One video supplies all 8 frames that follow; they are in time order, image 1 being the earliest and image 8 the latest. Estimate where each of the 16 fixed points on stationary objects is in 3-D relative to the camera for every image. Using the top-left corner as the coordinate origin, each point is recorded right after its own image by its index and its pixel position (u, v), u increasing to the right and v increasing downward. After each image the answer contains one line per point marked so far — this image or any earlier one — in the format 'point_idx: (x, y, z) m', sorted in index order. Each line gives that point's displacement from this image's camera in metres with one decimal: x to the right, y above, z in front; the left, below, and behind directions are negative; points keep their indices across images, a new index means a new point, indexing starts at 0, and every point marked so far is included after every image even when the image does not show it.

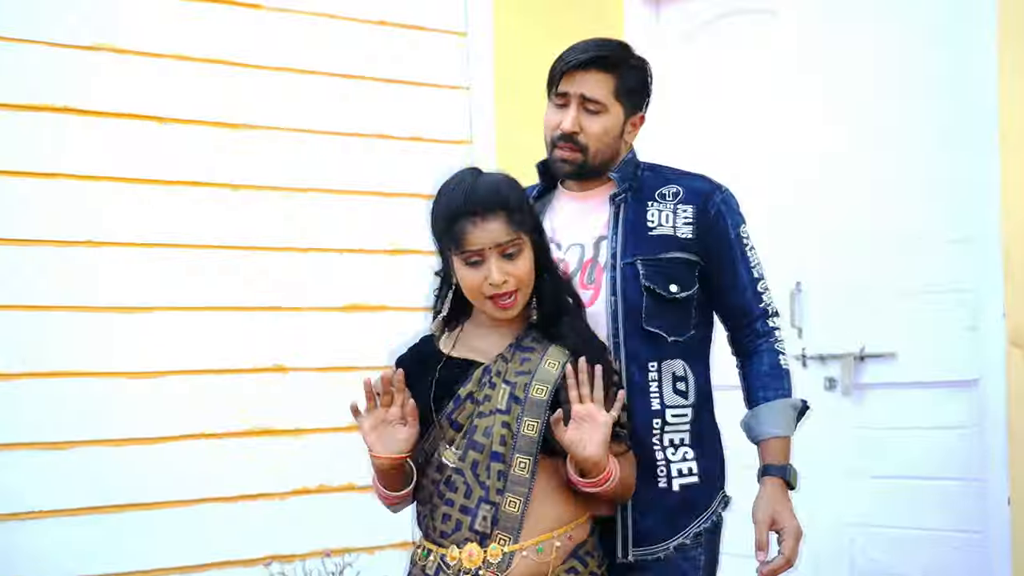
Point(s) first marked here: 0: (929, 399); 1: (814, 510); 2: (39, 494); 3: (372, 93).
0: (+0.9, -0.2, +3.1) m
1: (+0.7, -0.5, +3.4) m
2: (-1.0, -0.4, +2.9) m
3: (-0.3, +0.5, +3.4) m
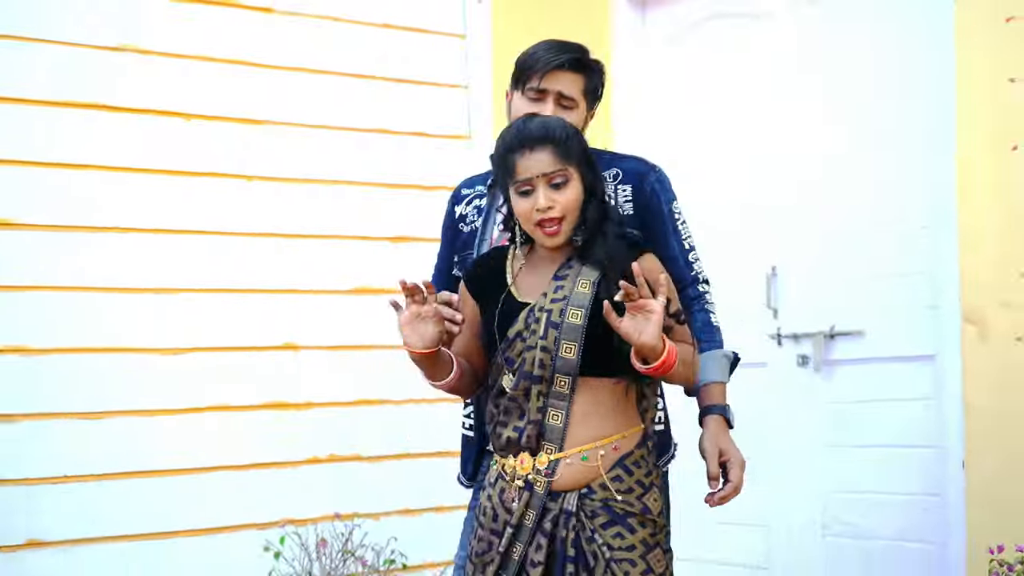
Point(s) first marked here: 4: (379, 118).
0: (+0.9, -0.2, +3.3) m
1: (+0.7, -0.5, +3.6) m
2: (-1.0, -0.4, +3.1) m
3: (-0.4, +0.5, +3.7) m
4: (-0.4, +0.4, +3.7) m
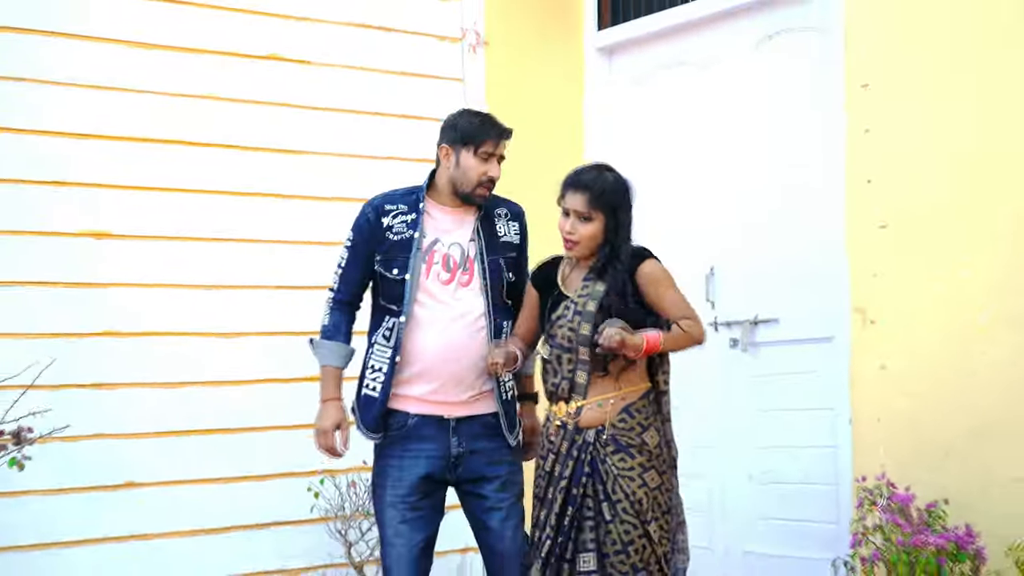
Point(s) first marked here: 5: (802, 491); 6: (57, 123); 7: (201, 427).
0: (+0.8, -0.2, +4.2) m
1: (+0.7, -0.5, +4.5) m
2: (-1.0, -0.4, +4.0) m
3: (-0.4, +0.5, +4.6) m
4: (-0.4, +0.4, +4.6) m
5: (+0.8, -0.6, +4.2) m
6: (-1.3, +0.5, +3.9) m
7: (-0.9, -0.4, +4.1) m
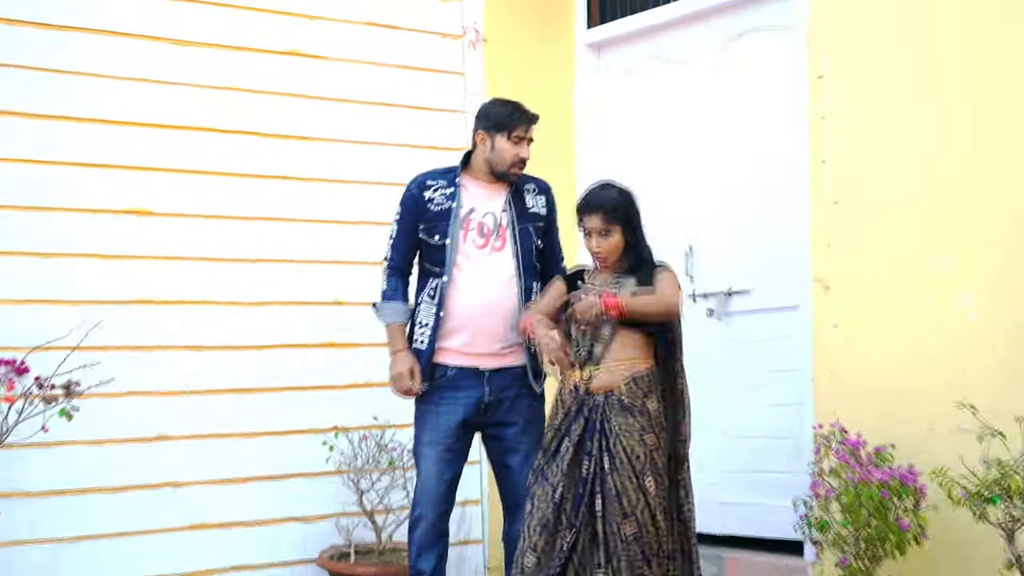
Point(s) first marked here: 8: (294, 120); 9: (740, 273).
0: (+0.8, -0.1, +4.6) m
1: (+0.7, -0.4, +5.0) m
2: (-1.0, -0.3, +4.5) m
3: (-0.4, +0.6, +5.0) m
4: (-0.4, +0.5, +5.0) m
5: (+0.8, -0.5, +4.6) m
6: (-1.3, +0.5, +4.4) m
7: (-0.9, -0.3, +4.5) m
8: (-0.7, +0.6, +4.8) m
9: (+0.8, 0.0, +4.8) m
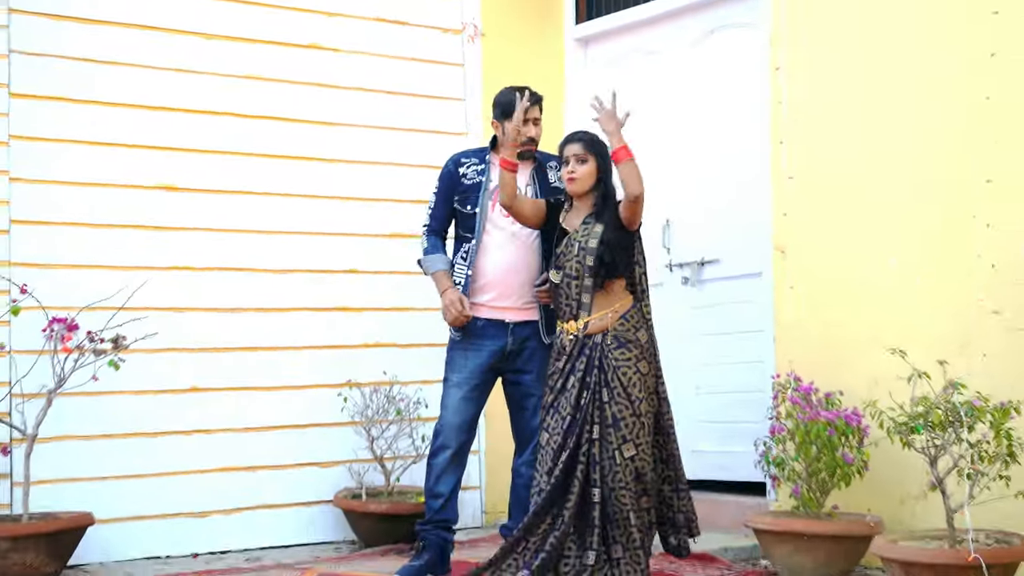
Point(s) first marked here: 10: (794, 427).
0: (+0.8, 0.0, +5.2) m
1: (+0.6, -0.3, +5.5) m
2: (-1.0, -0.2, +5.0) m
3: (-0.4, +0.7, +5.6) m
4: (-0.4, +0.6, +5.6) m
5: (+0.8, -0.4, +5.2) m
6: (-1.3, +0.6, +4.9) m
7: (-0.9, -0.2, +5.1) m
8: (-0.7, +0.7, +5.3) m
9: (+0.7, +0.2, +5.3) m
10: (+0.8, -0.4, +4.3) m
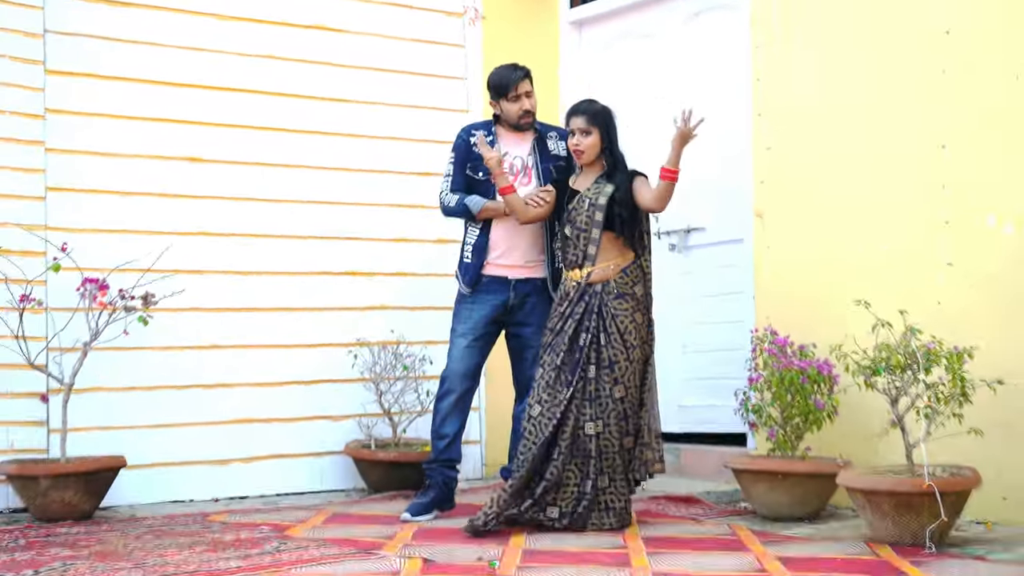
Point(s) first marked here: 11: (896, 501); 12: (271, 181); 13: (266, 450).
0: (+0.8, +0.1, +5.6) m
1: (+0.6, -0.1, +5.9) m
2: (-1.0, 0.0, +5.4) m
3: (-0.4, +0.9, +5.9) m
4: (-0.4, +0.8, +5.9) m
5: (+0.8, -0.3, +5.5) m
6: (-1.3, +0.8, +5.3) m
7: (-0.9, -0.1, +5.5) m
8: (-0.7, +0.8, +5.7) m
9: (+0.7, +0.3, +5.7) m
10: (+0.8, -0.3, +4.7) m
11: (+1.1, -0.6, +4.0) m
12: (-0.9, +0.4, +5.5) m
13: (-0.9, -0.6, +5.4) m
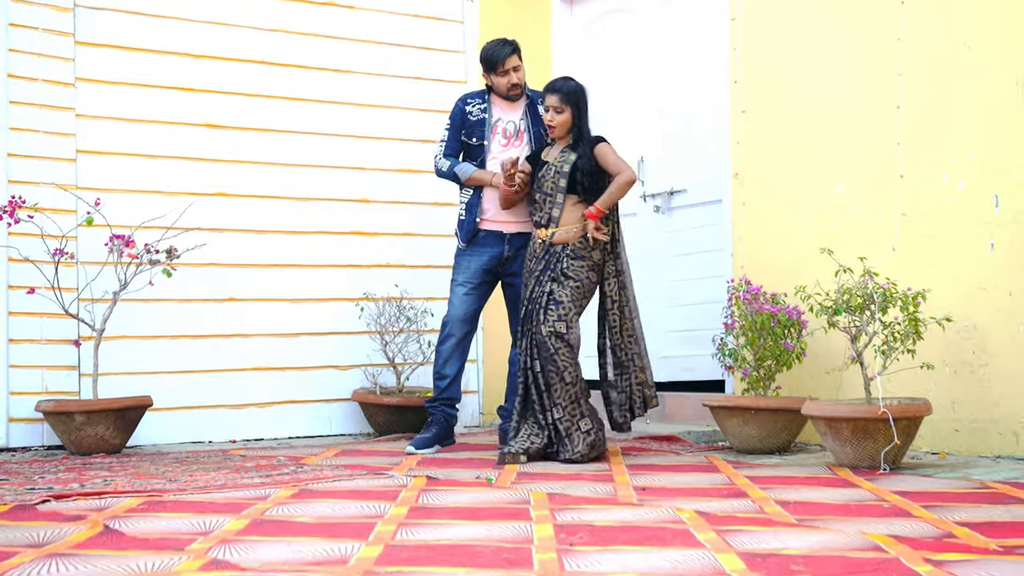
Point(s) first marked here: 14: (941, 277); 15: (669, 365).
0: (+0.8, +0.3, +6.0) m
1: (+0.6, +0.1, +6.3) m
2: (-1.1, +0.1, +5.8) m
3: (-0.4, +1.0, +6.4) m
4: (-0.4, +1.0, +6.4) m
5: (+0.8, -0.1, +6.0) m
6: (-1.3, +1.0, +5.7) m
7: (-0.9, +0.1, +5.9) m
8: (-0.8, +1.0, +6.1) m
9: (+0.7, +0.5, +6.1) m
10: (+0.8, -0.1, +5.1) m
11: (+1.1, -0.4, +4.4) m
12: (-0.9, +0.6, +5.9) m
13: (-1.0, -0.4, +5.9) m
14: (+1.4, 0.0, +4.7) m
15: (+0.7, -0.3, +6.2) m
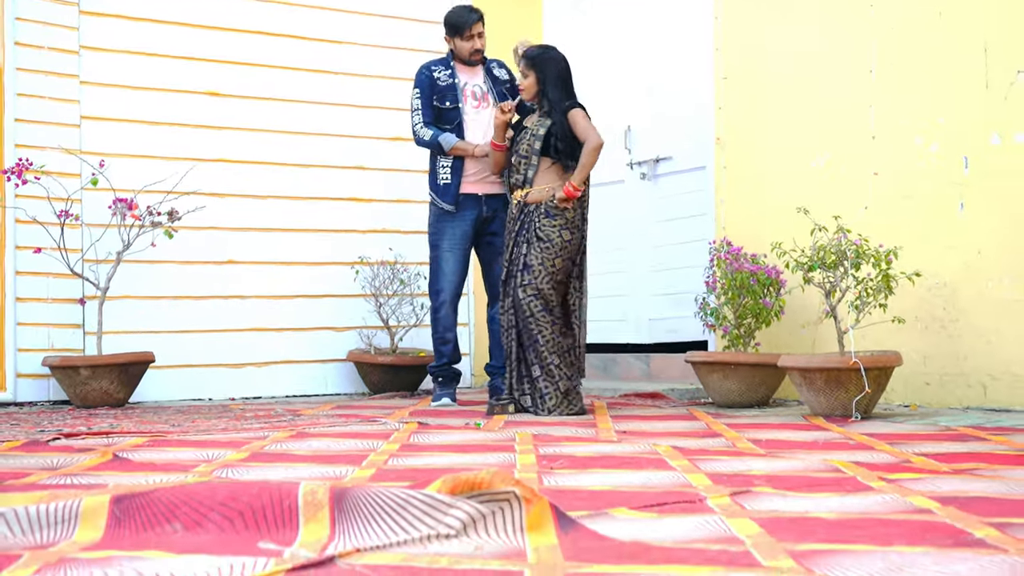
0: (+0.7, +0.5, +6.2) m
1: (+0.6, +0.2, +6.5) m
2: (-1.1, +0.3, +6.0) m
3: (-0.5, +1.2, +6.5) m
4: (-0.5, +1.1, +6.5) m
5: (+0.8, +0.1, +6.2) m
6: (-1.3, +1.1, +5.9) m
7: (-1.0, +0.3, +6.1) m
8: (-0.8, +1.1, +6.3) m
9: (+0.7, +0.6, +6.3) m
10: (+0.8, 0.0, +5.3) m
11: (+1.0, -0.3, +4.6) m
12: (-1.0, +0.7, +6.1) m
13: (-1.0, -0.3, +6.1) m
14: (+1.4, +0.2, +4.9) m
15: (+0.6, -0.2, +6.4) m
